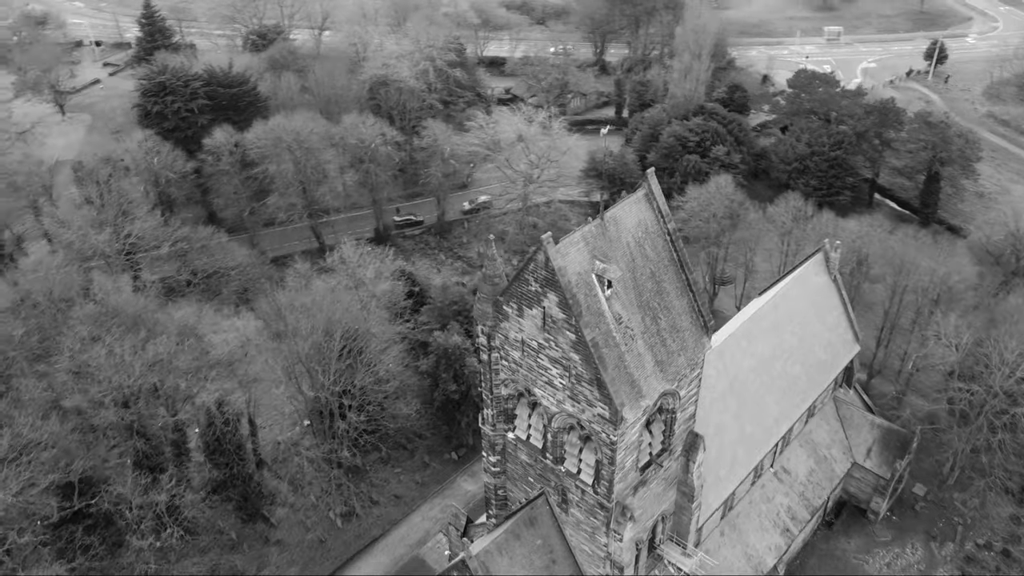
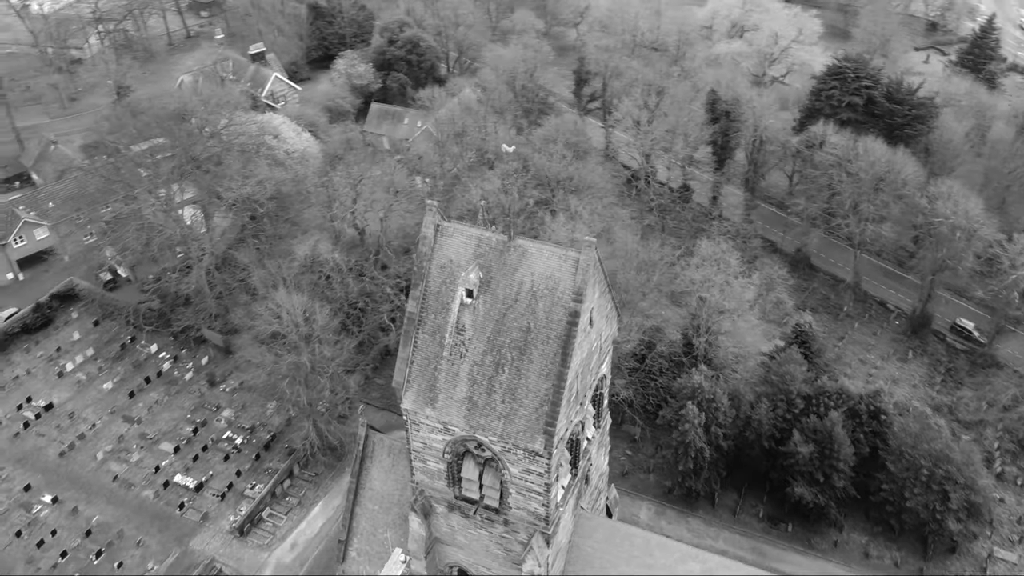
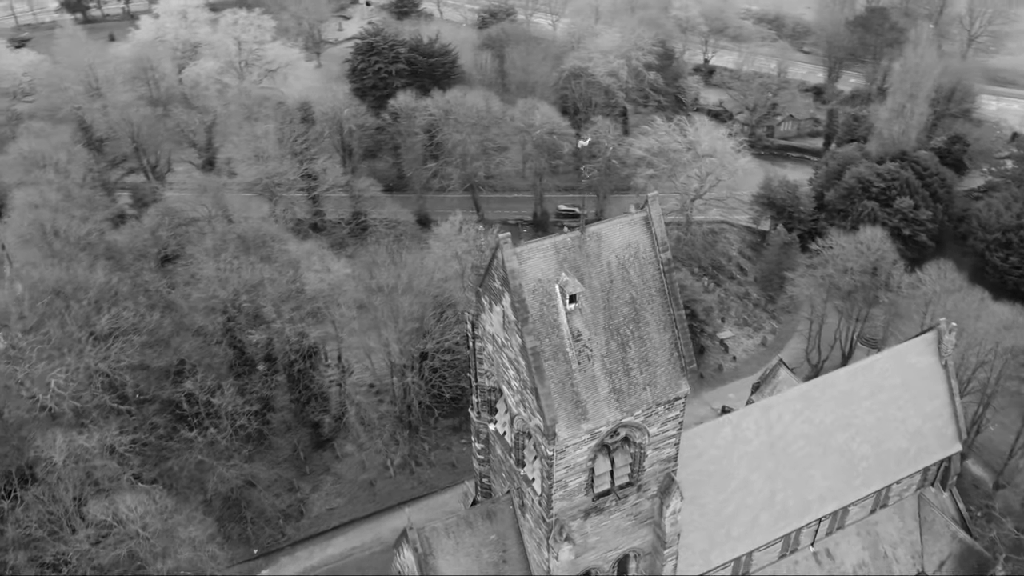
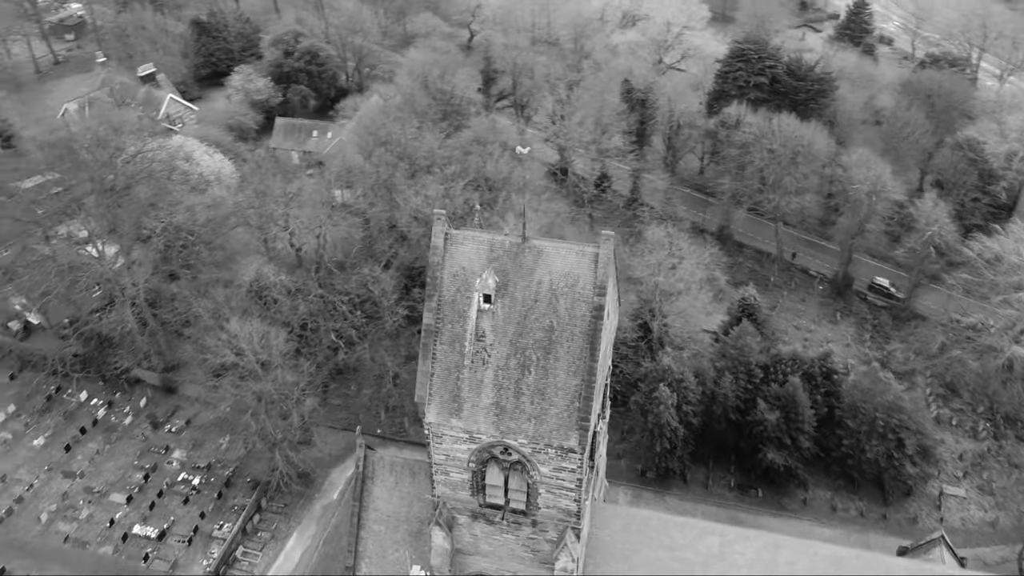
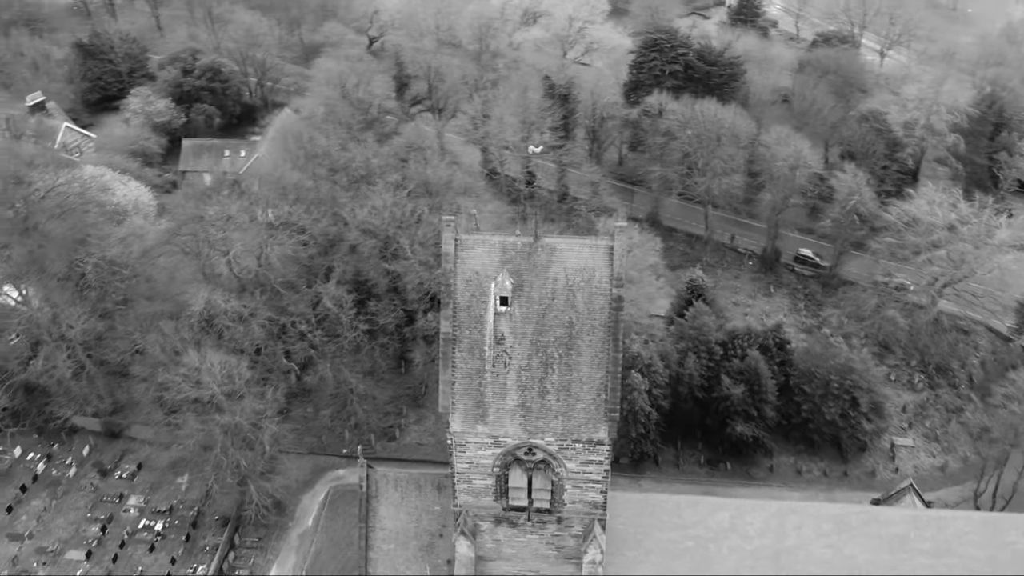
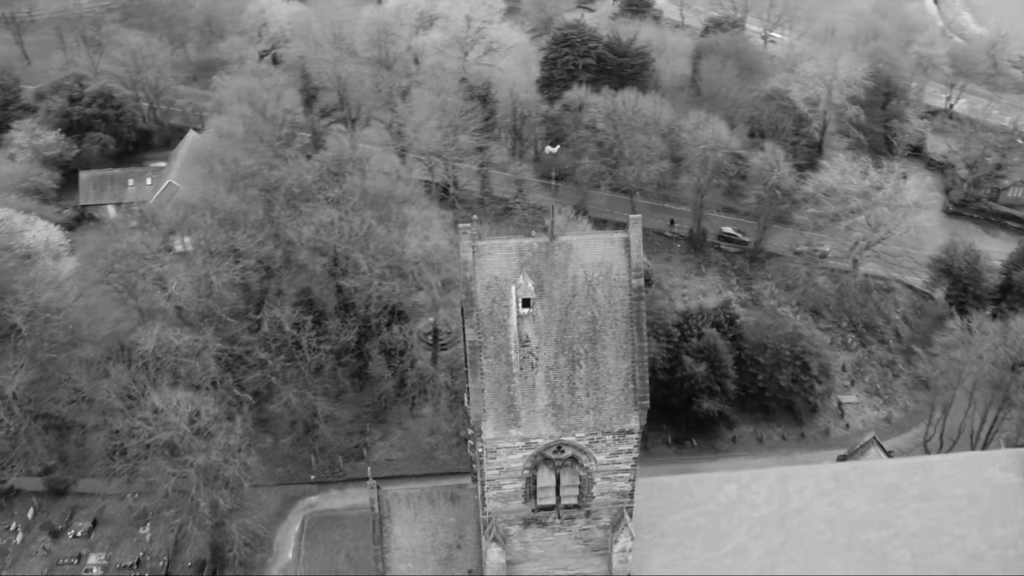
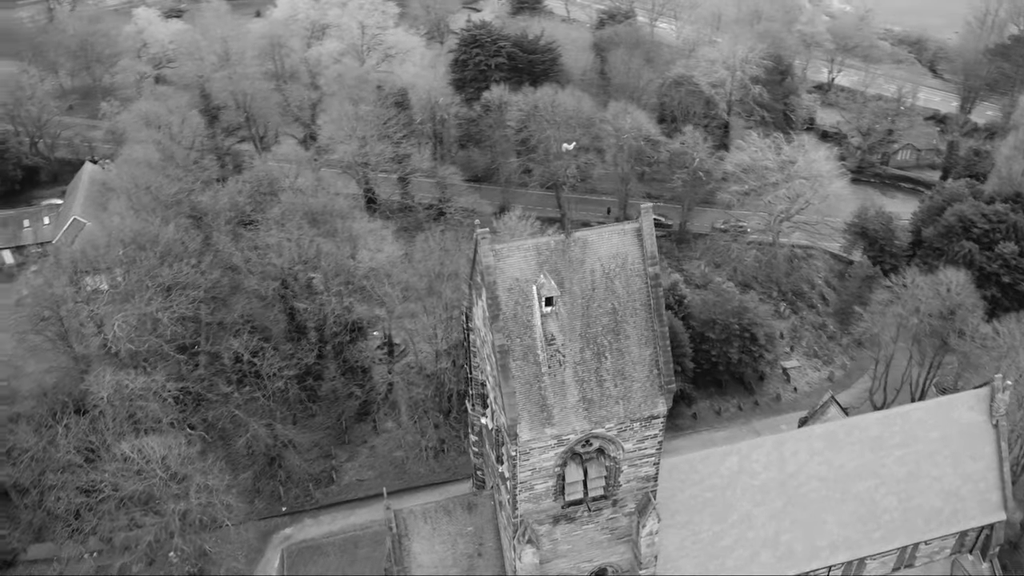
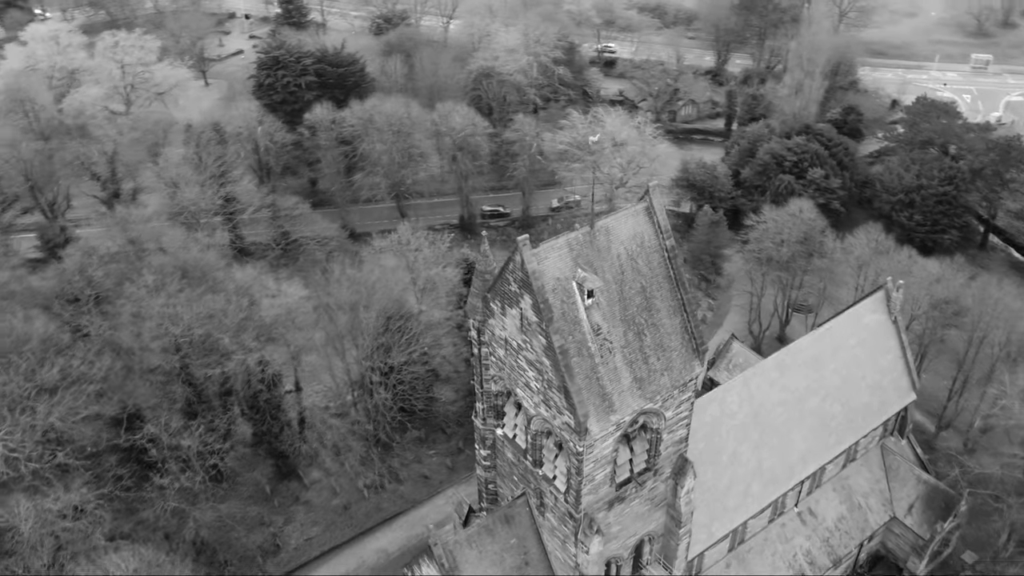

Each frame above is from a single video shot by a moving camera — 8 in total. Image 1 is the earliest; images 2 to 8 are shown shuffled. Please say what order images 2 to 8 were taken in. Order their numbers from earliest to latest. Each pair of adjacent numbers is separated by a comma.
8, 3, 7, 6, 5, 4, 2
